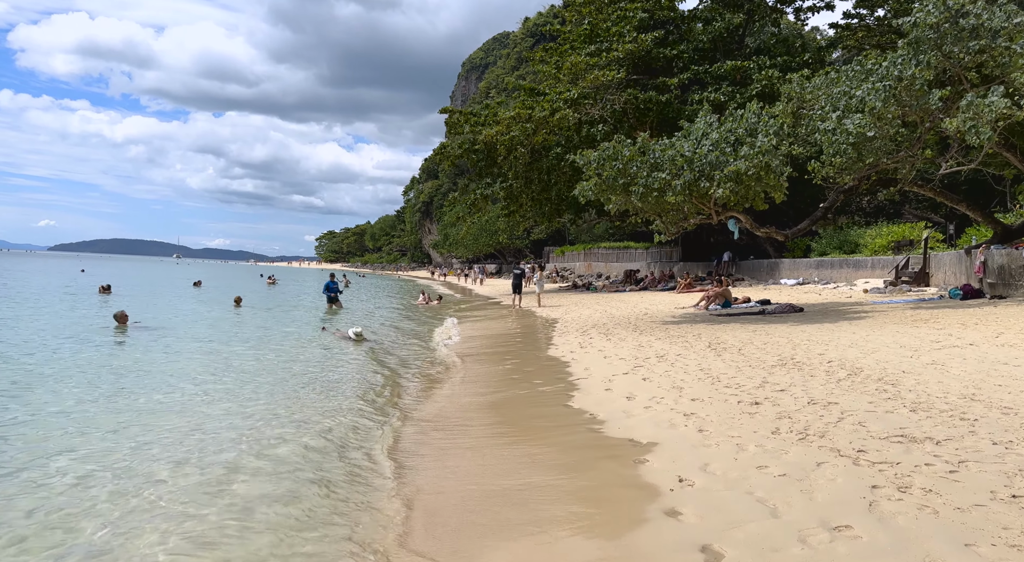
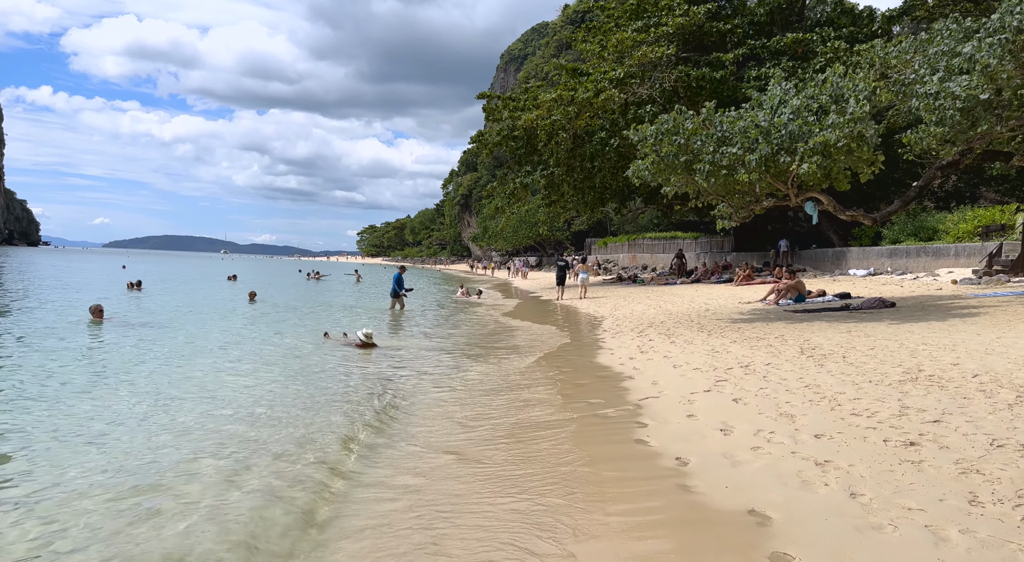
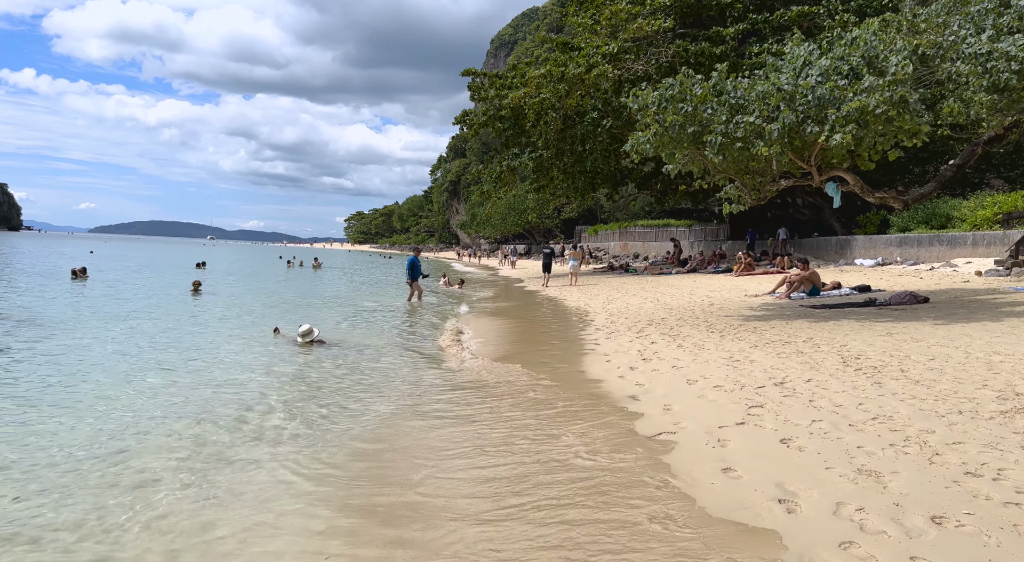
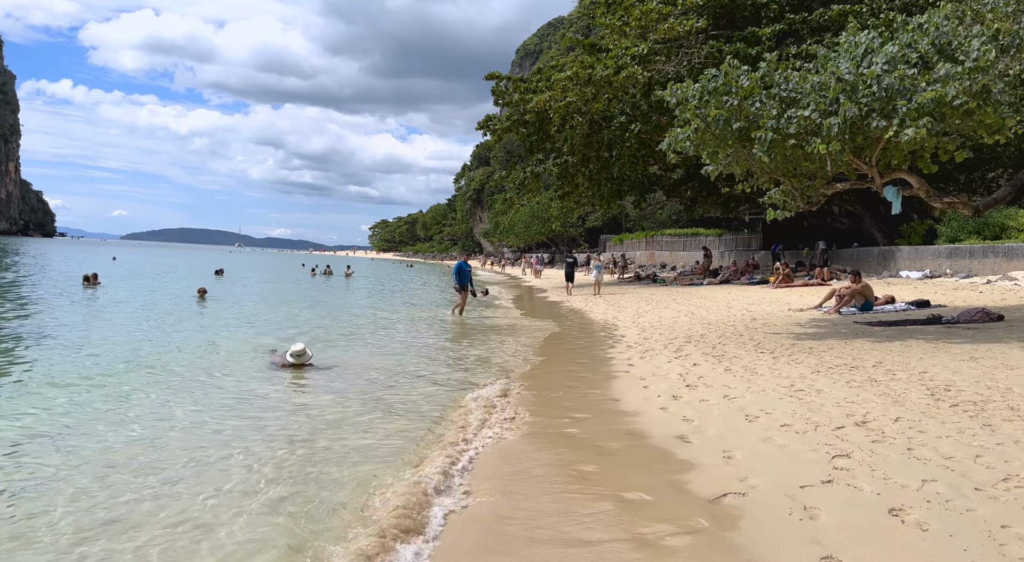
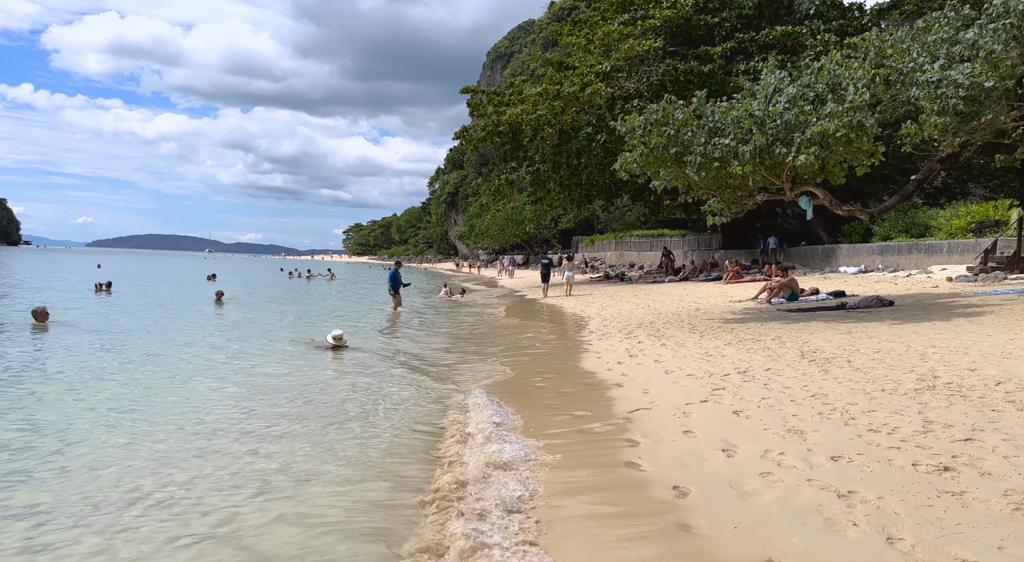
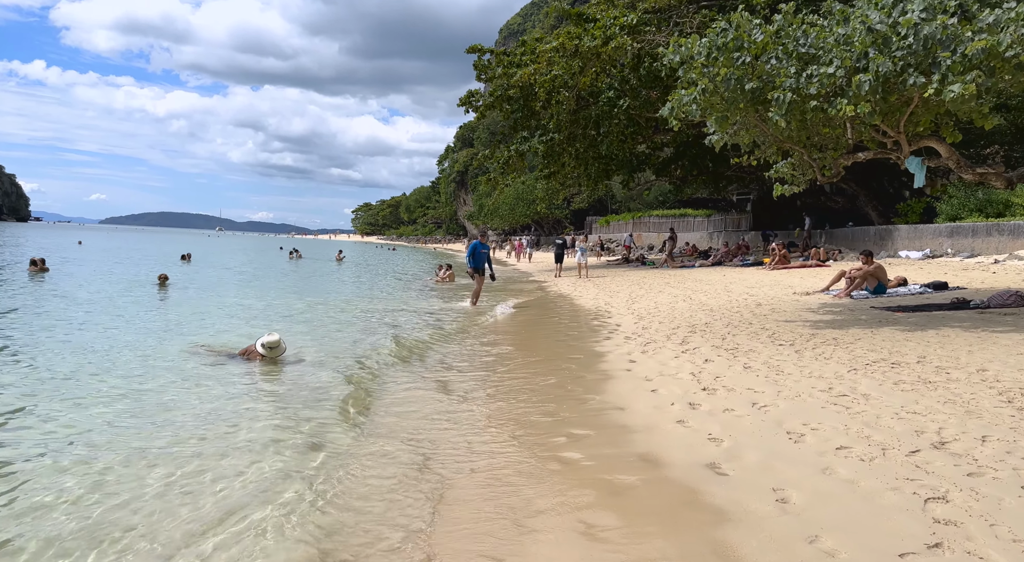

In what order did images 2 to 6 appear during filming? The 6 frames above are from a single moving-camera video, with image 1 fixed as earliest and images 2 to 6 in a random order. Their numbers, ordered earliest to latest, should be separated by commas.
2, 5, 3, 4, 6
